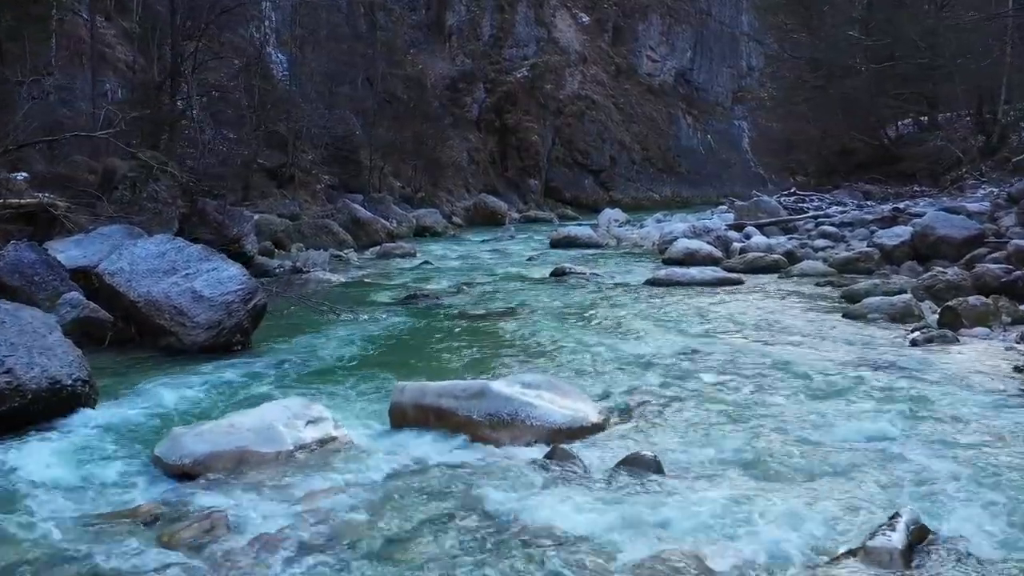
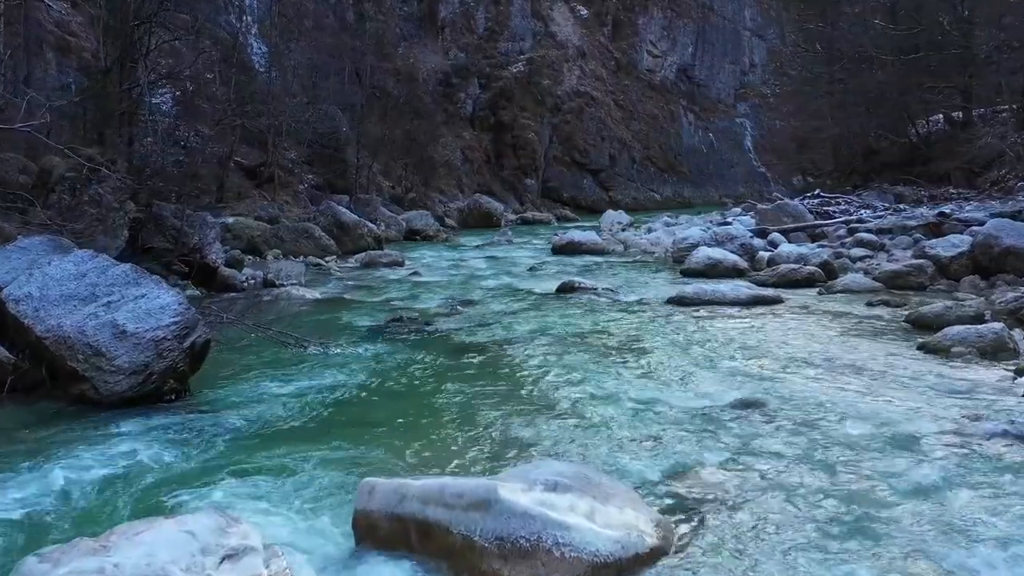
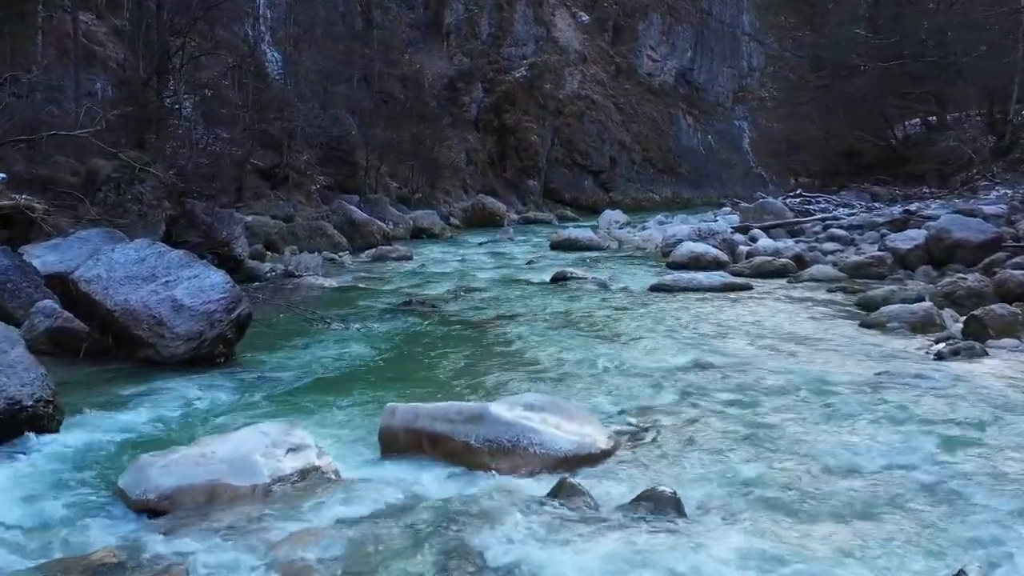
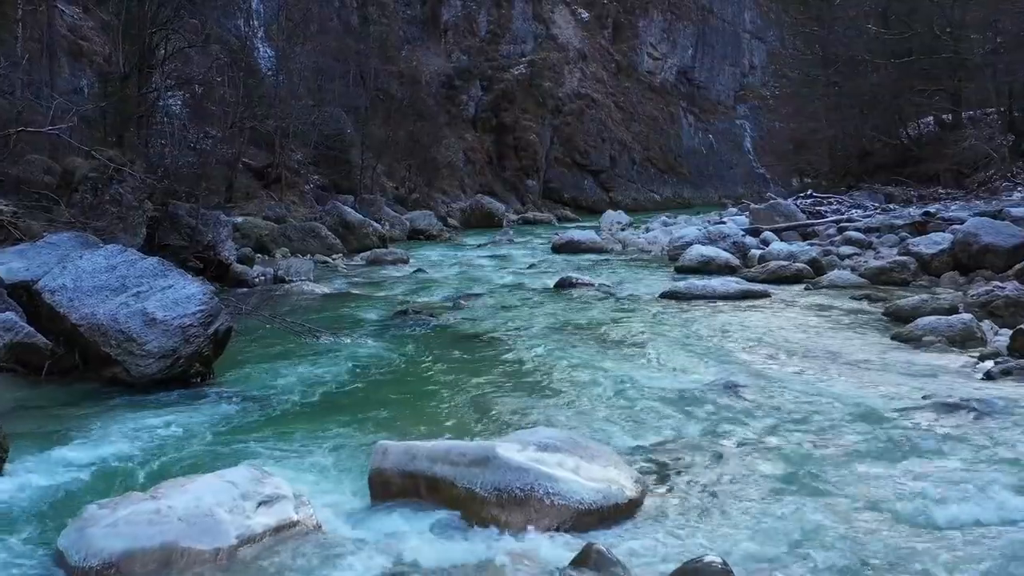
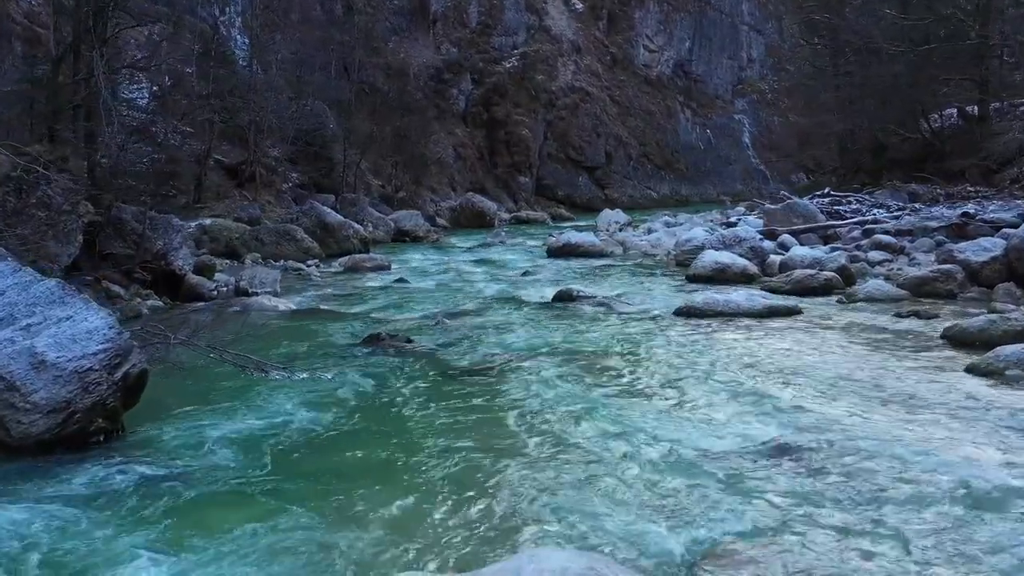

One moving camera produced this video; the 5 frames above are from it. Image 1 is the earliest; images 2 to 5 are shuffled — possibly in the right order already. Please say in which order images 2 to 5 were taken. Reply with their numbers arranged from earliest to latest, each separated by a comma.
3, 4, 2, 5
